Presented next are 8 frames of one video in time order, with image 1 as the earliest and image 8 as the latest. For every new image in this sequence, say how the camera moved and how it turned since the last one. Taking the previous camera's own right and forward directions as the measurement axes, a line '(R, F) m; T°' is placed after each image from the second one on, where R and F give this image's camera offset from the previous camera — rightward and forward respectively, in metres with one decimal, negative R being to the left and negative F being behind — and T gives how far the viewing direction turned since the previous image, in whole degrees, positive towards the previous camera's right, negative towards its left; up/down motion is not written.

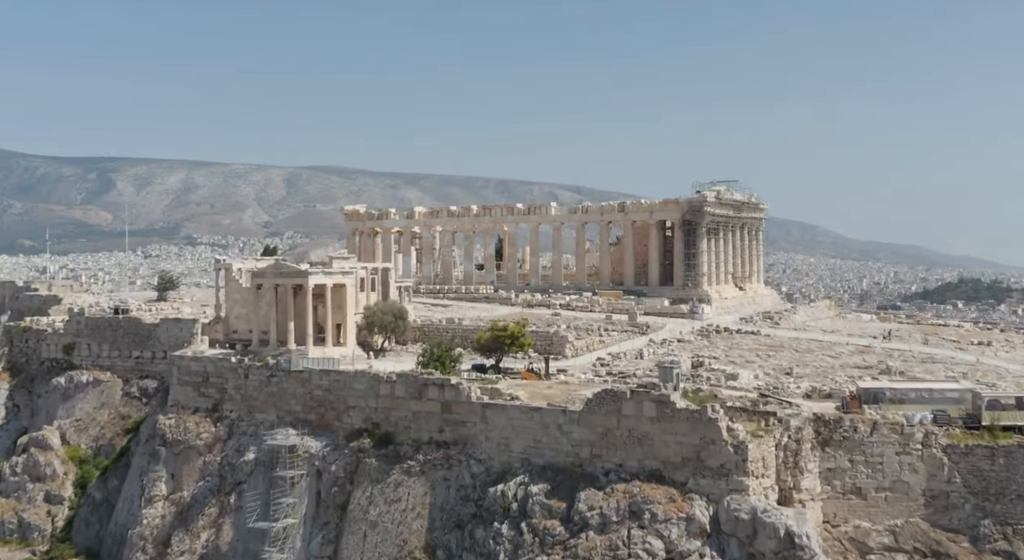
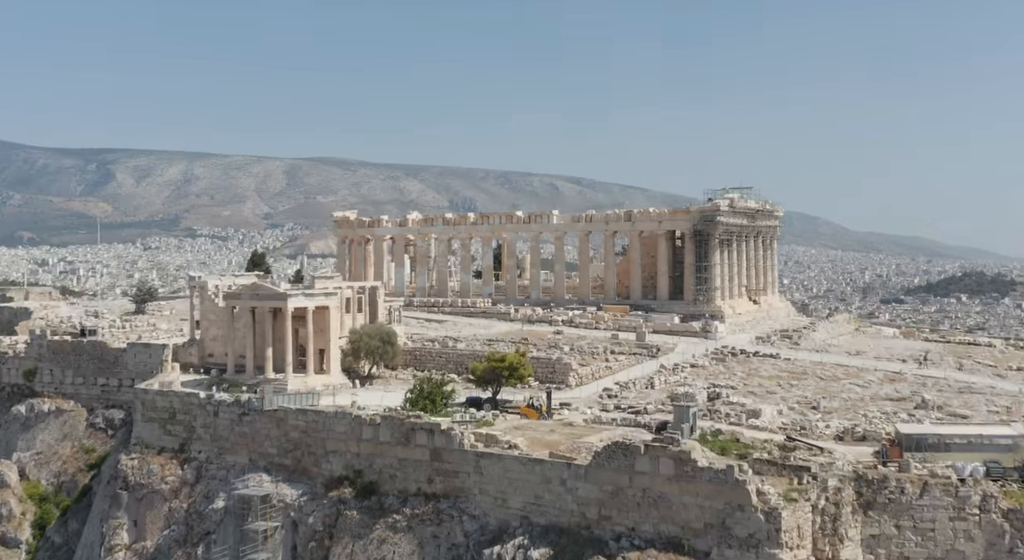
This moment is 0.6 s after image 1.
(+0.1, +3.8) m; 0°
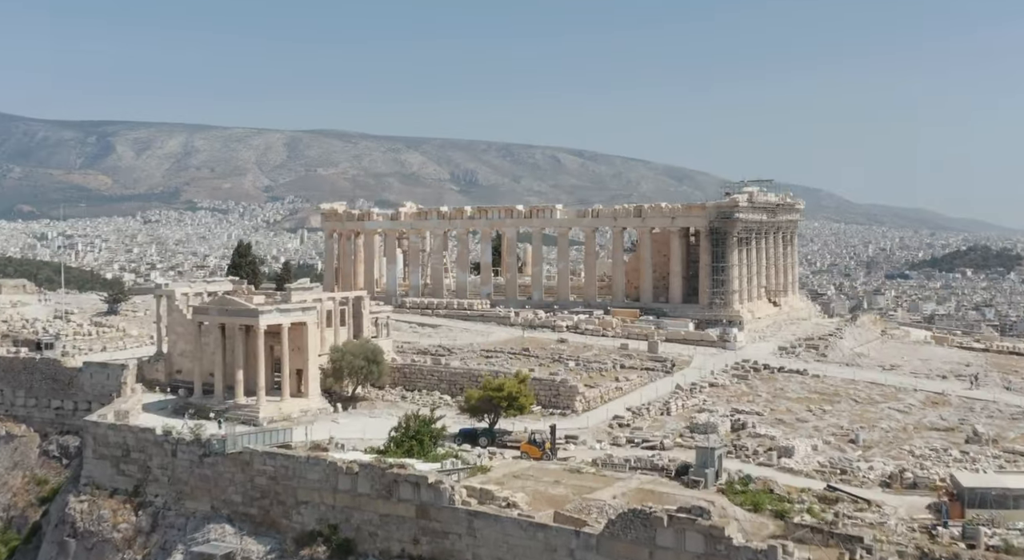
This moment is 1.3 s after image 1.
(+0.1, +4.4) m; 0°
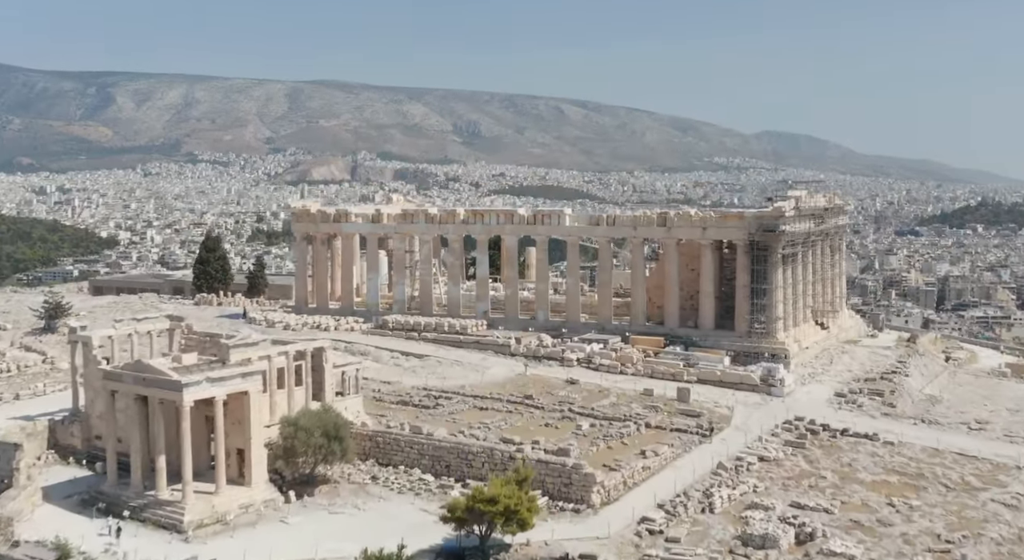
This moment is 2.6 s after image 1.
(+0.1, +8.2) m; 0°
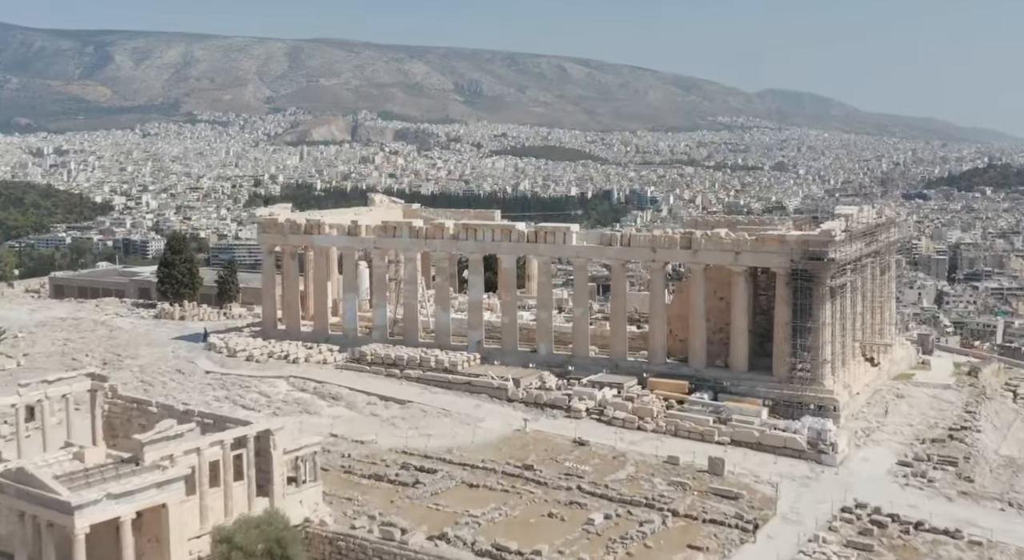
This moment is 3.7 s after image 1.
(+0.2, +6.6) m; 0°
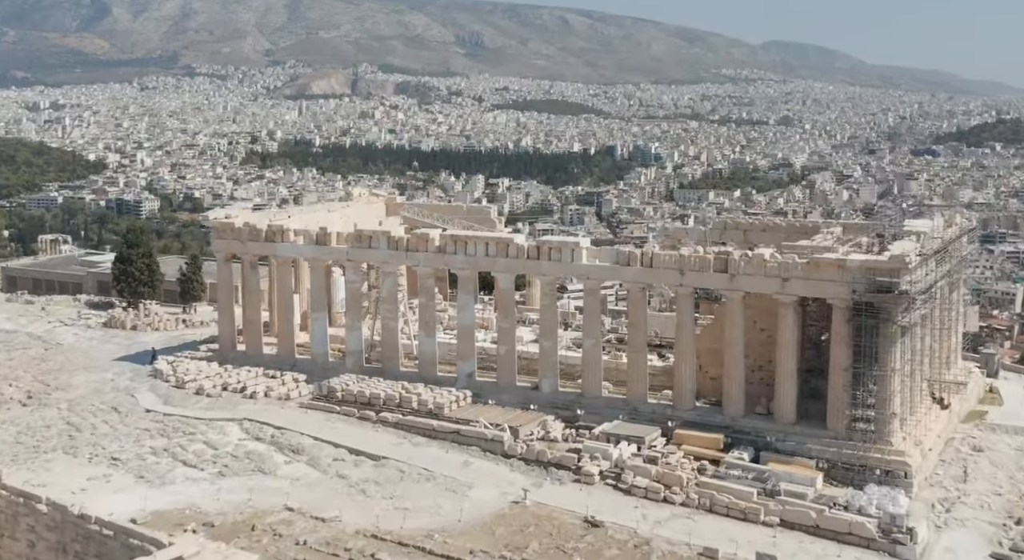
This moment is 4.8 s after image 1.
(+0.1, +6.6) m; 0°
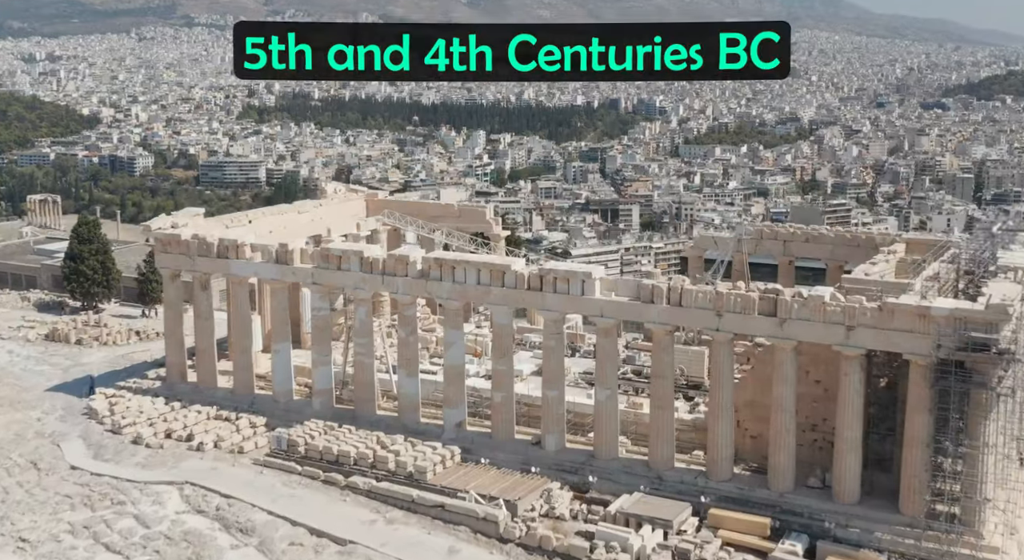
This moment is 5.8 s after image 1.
(+0.1, +5.9) m; 0°
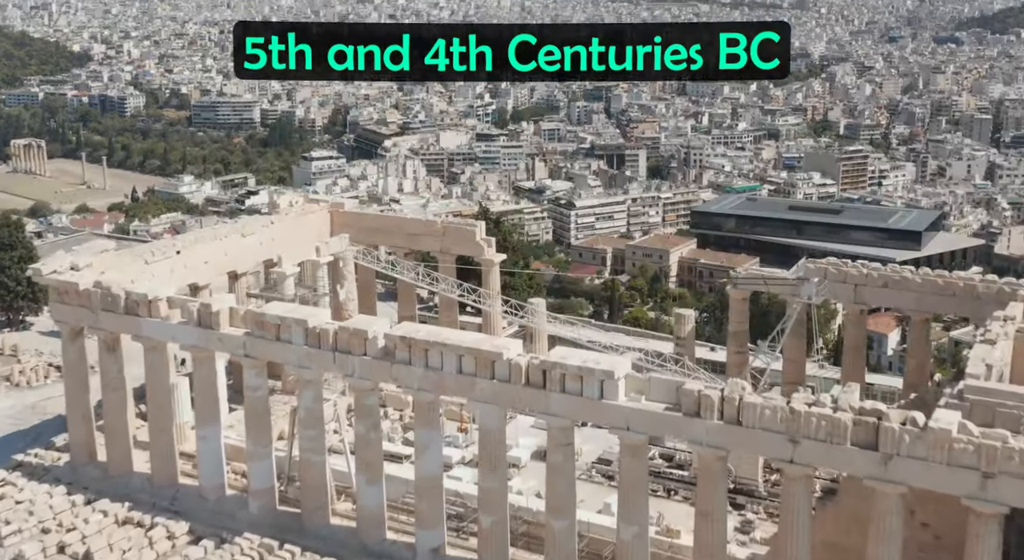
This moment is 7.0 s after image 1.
(+0.2, +7.3) m; 0°
